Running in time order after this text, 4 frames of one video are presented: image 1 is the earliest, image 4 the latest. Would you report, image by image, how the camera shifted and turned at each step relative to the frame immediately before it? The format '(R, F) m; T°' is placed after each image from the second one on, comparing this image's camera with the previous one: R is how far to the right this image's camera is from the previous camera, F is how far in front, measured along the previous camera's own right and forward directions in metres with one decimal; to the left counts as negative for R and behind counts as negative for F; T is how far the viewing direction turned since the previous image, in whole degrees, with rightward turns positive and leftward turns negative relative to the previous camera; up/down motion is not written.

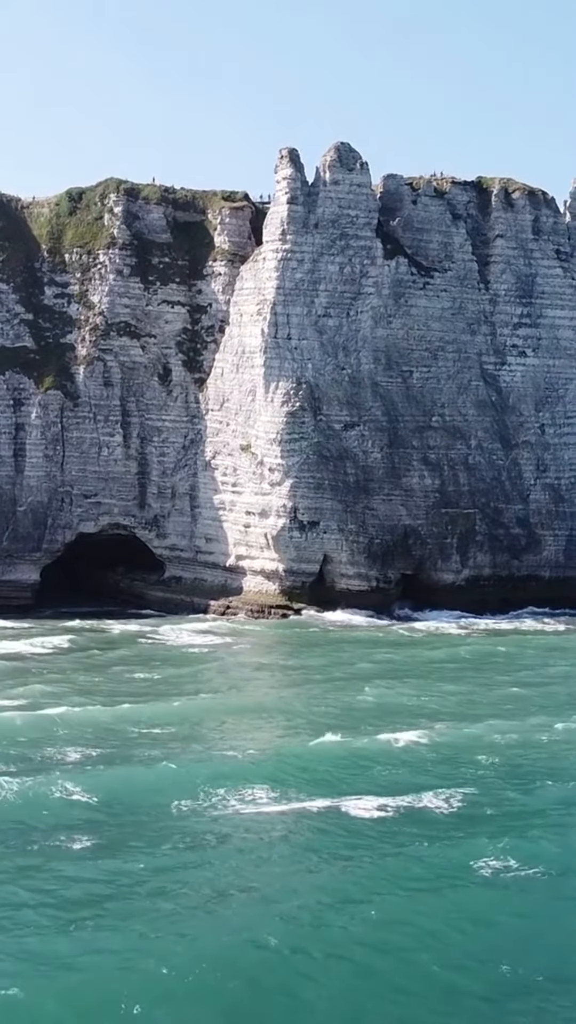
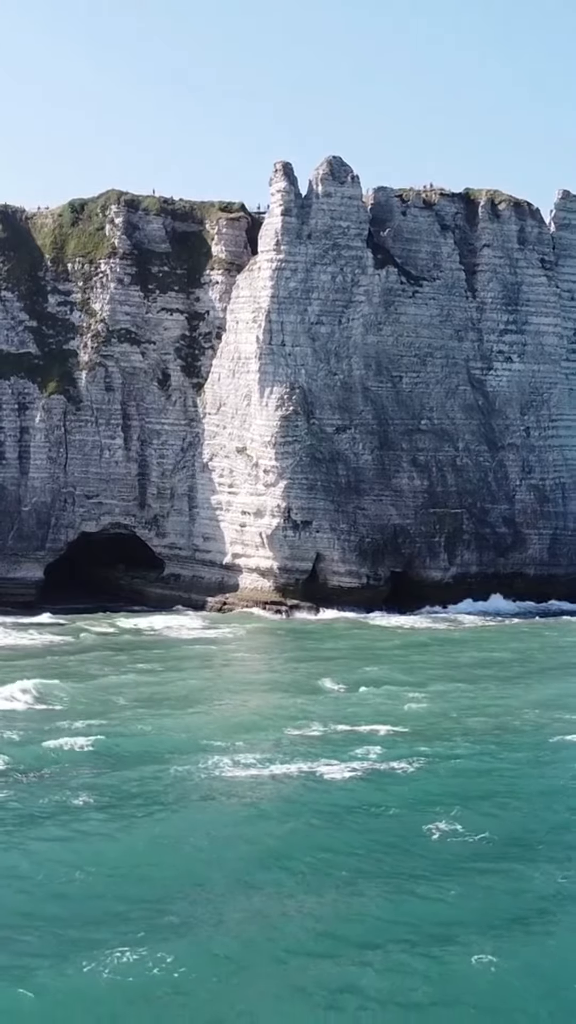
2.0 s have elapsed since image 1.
(+0.3, -1.7) m; 0°
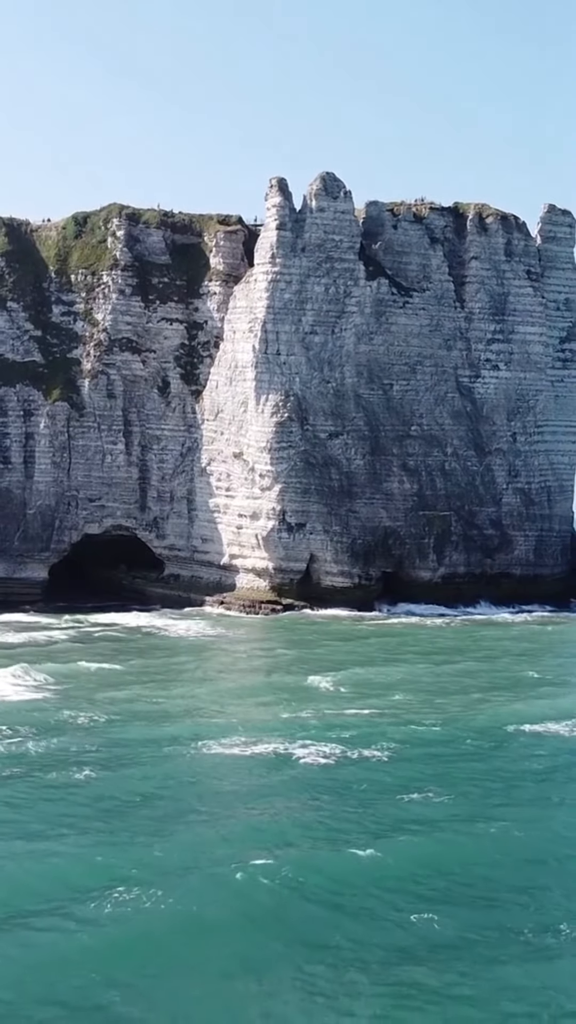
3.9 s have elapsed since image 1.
(+0.3, -1.7) m; 0°
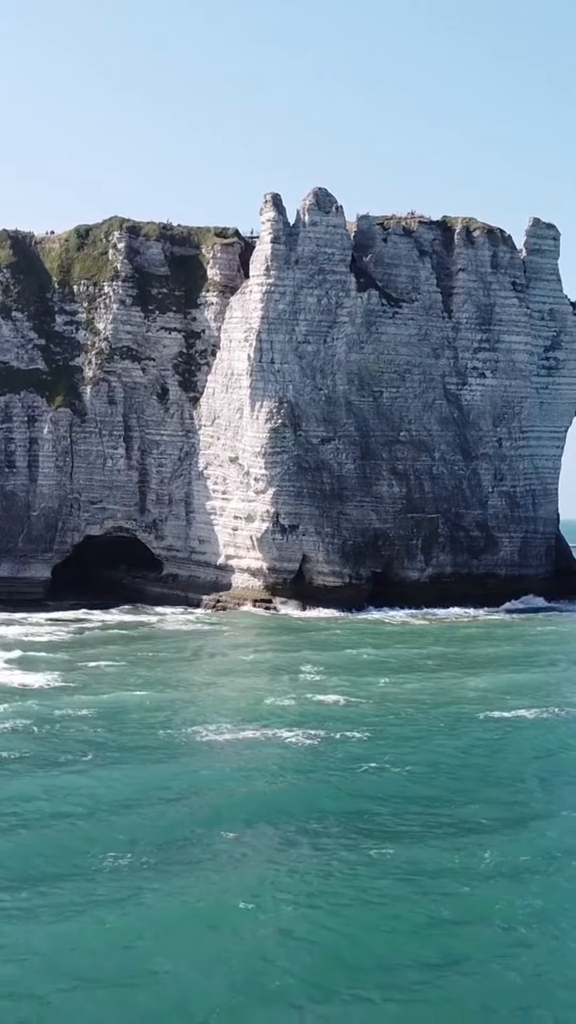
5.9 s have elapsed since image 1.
(+0.3, -1.9) m; 0°
